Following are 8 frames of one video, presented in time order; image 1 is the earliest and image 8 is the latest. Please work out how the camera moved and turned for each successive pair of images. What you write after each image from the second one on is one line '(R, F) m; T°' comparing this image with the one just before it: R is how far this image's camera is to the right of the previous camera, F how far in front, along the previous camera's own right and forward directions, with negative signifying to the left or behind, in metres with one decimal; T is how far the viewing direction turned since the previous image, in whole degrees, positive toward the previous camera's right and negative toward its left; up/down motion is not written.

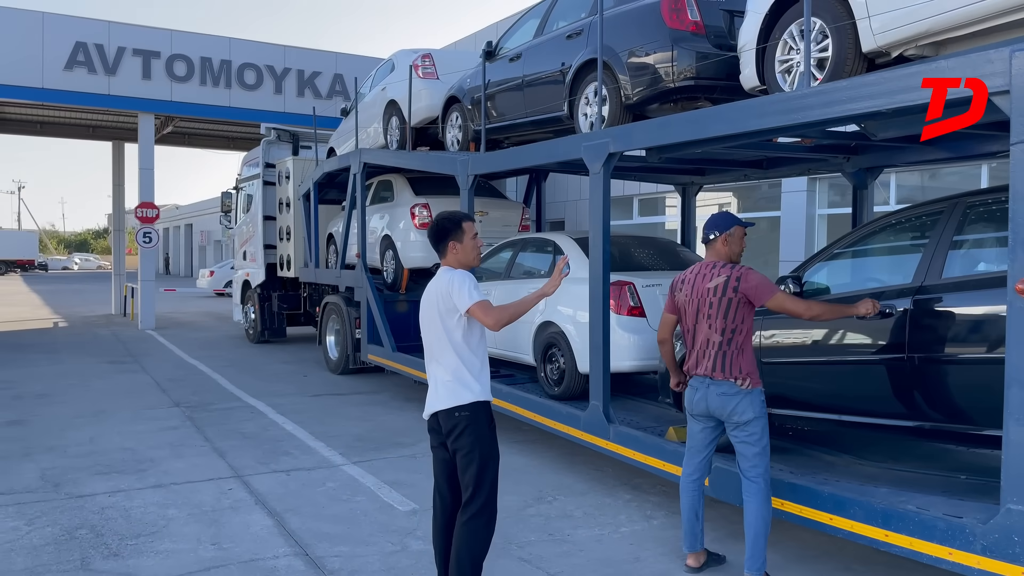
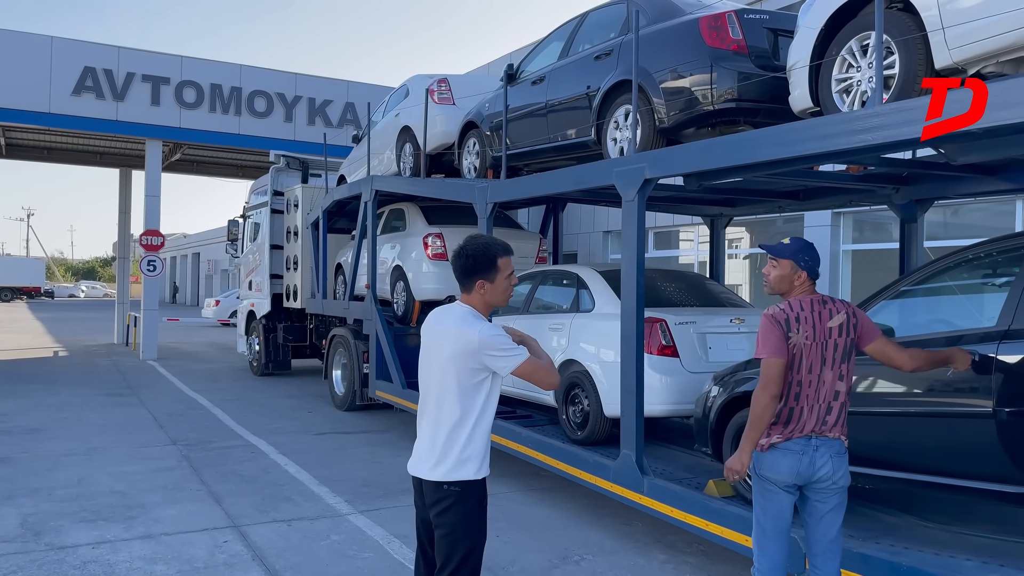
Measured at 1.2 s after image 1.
(-0.1, +0.5) m; 0°
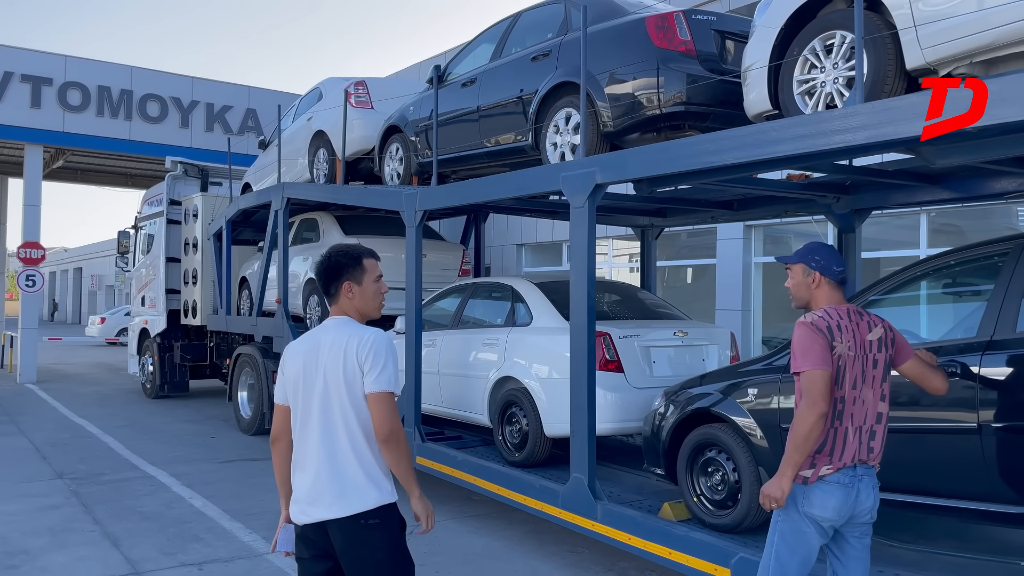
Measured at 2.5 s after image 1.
(-0.2, +0.4) m; +7°
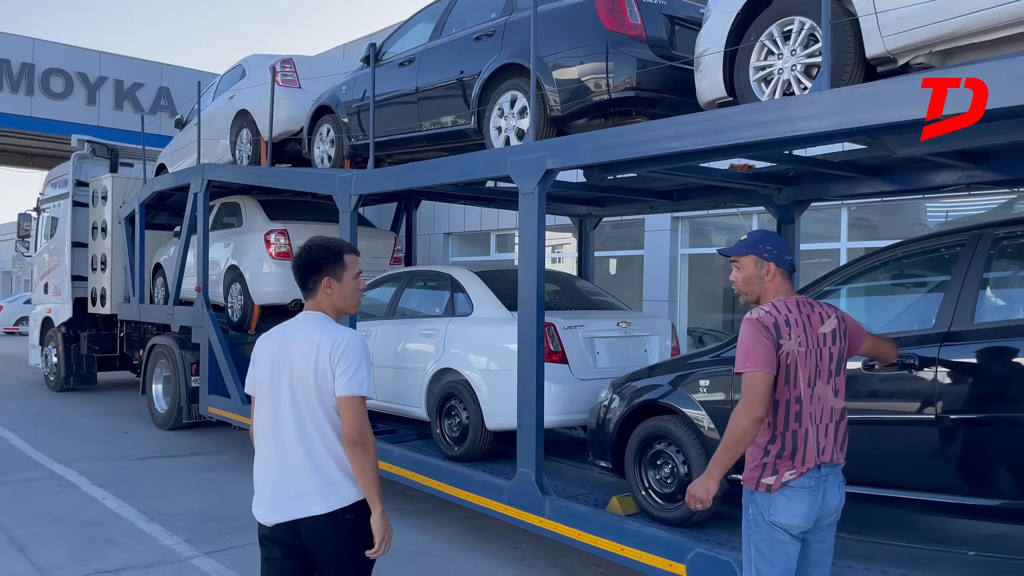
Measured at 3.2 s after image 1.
(-0.1, +0.2) m; +6°
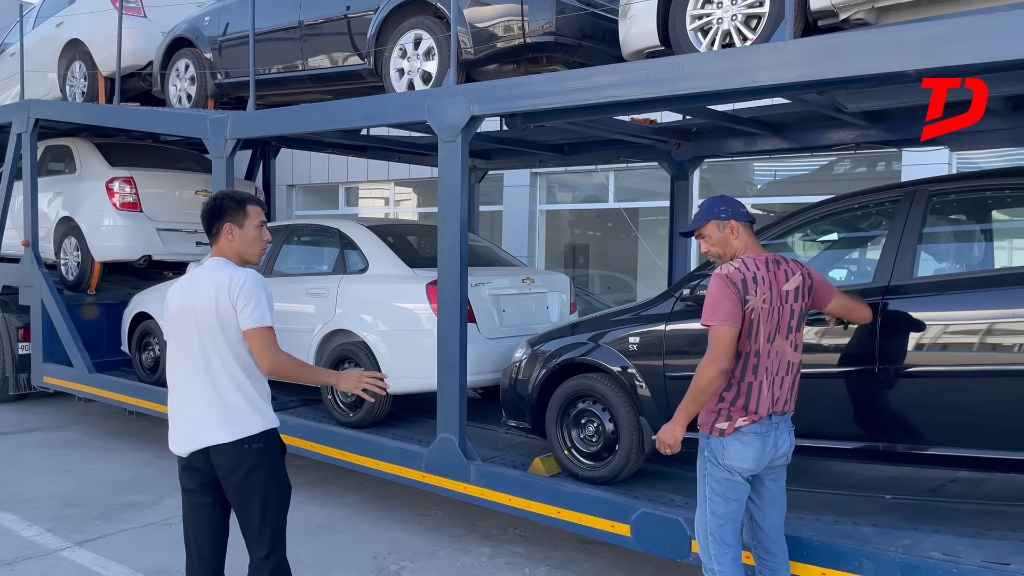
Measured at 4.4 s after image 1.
(-0.5, +0.3) m; +12°
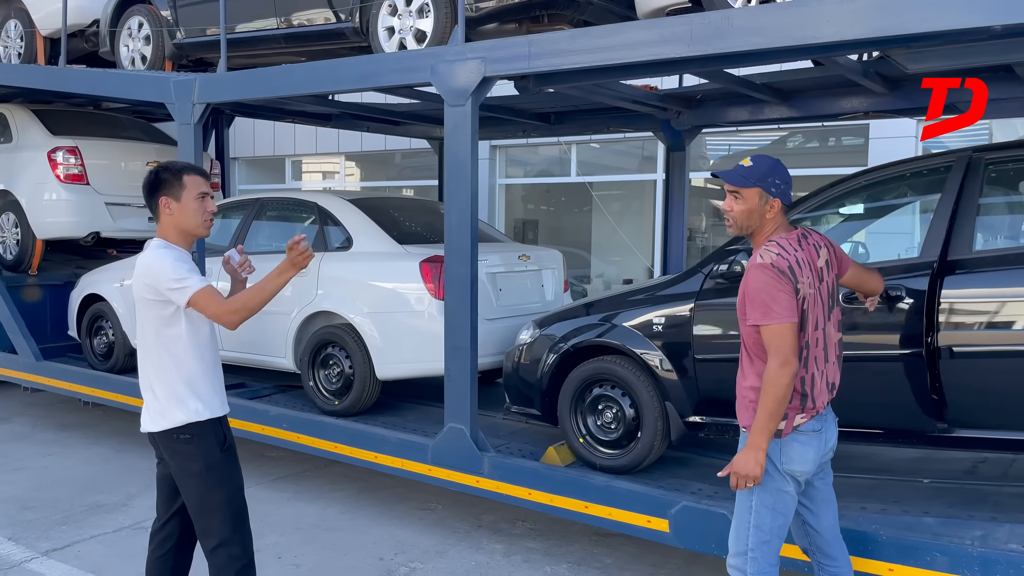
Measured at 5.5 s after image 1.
(-0.4, +0.3) m; +4°
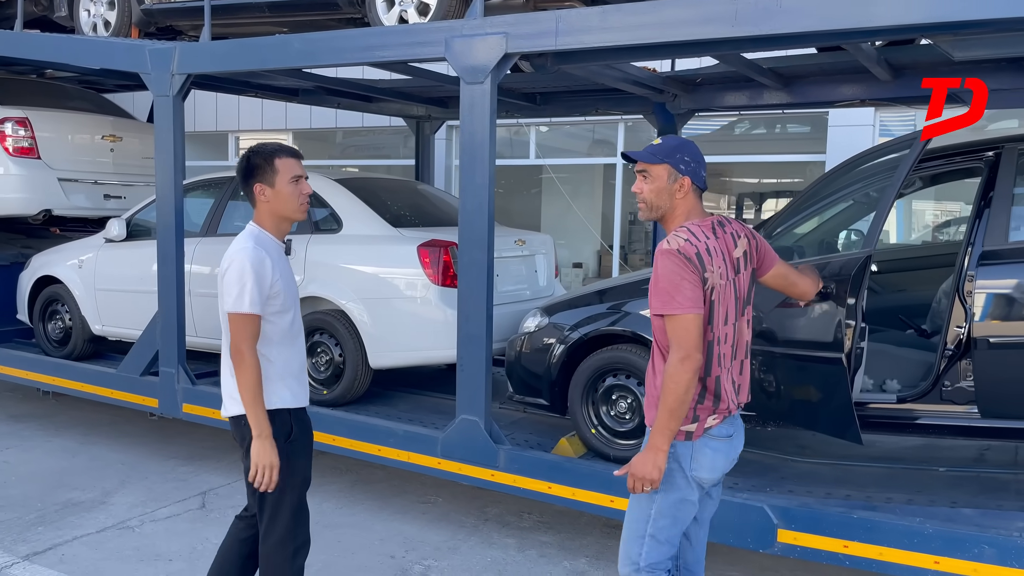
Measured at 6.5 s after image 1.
(-0.4, +0.2) m; +5°
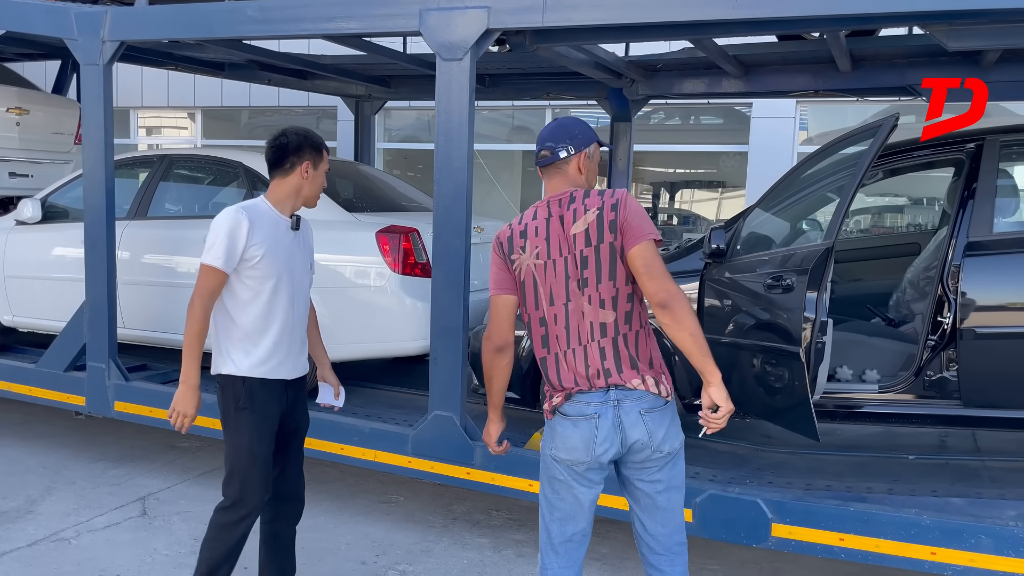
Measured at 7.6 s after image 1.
(-0.3, +0.2) m; +6°
